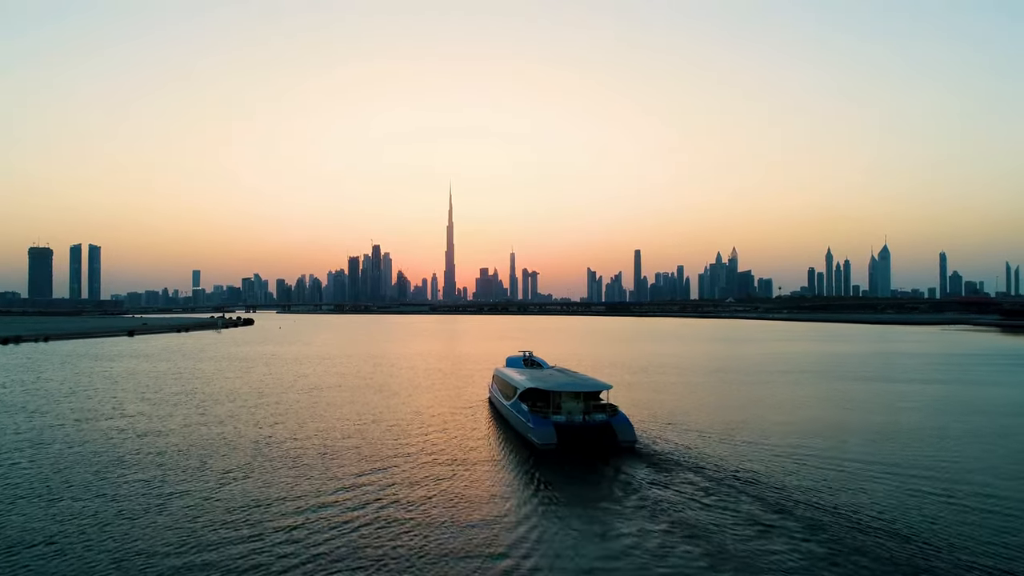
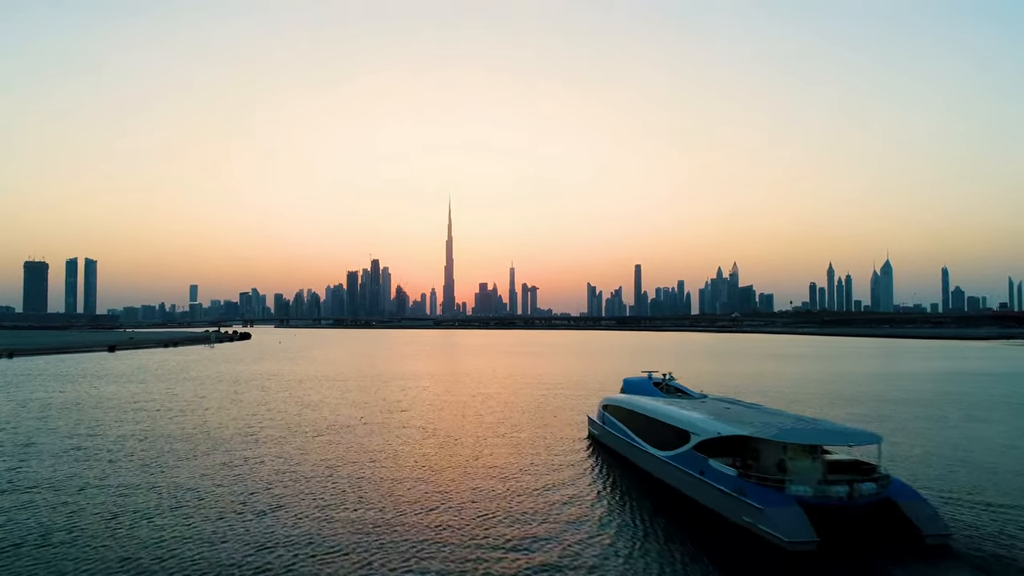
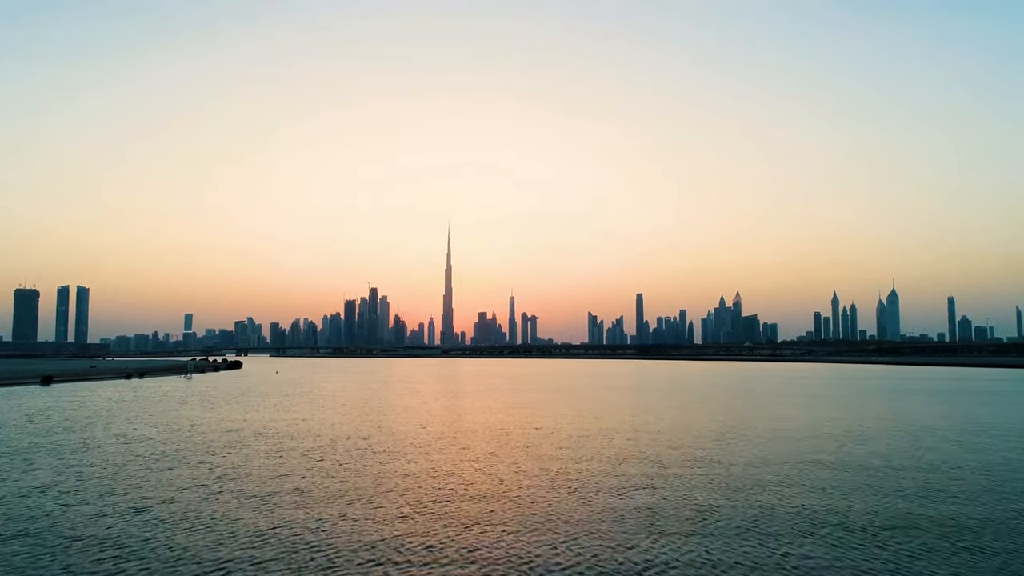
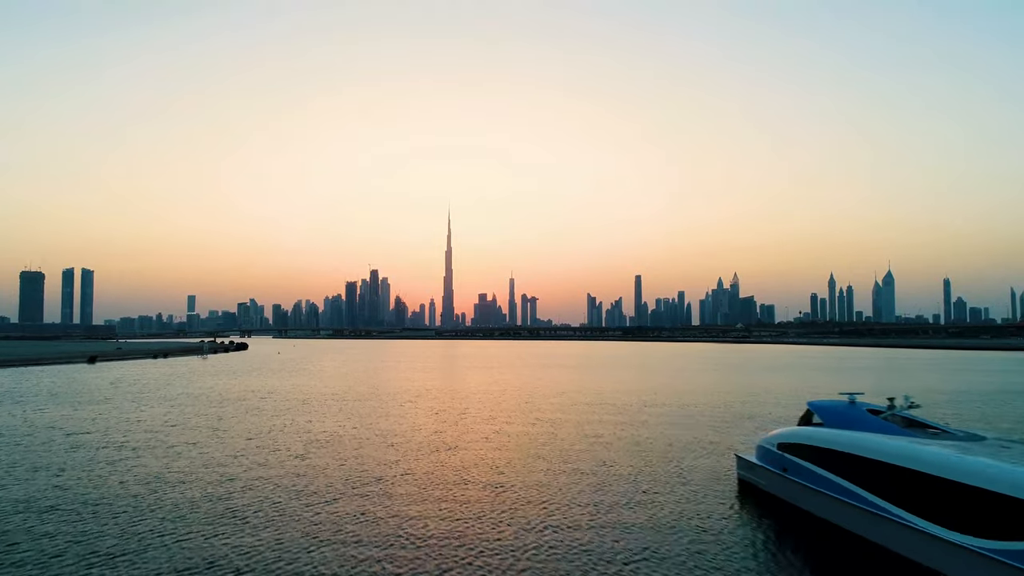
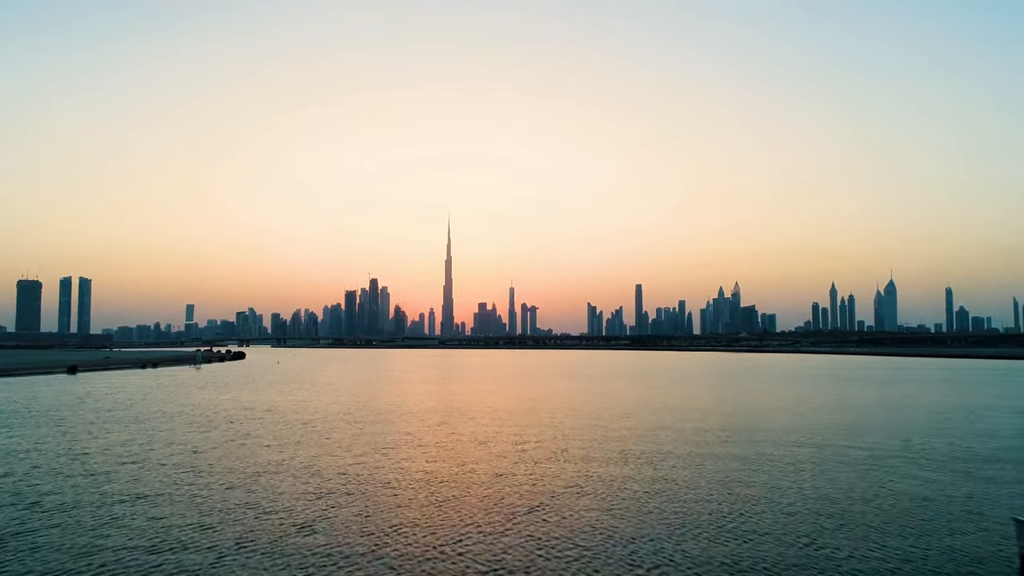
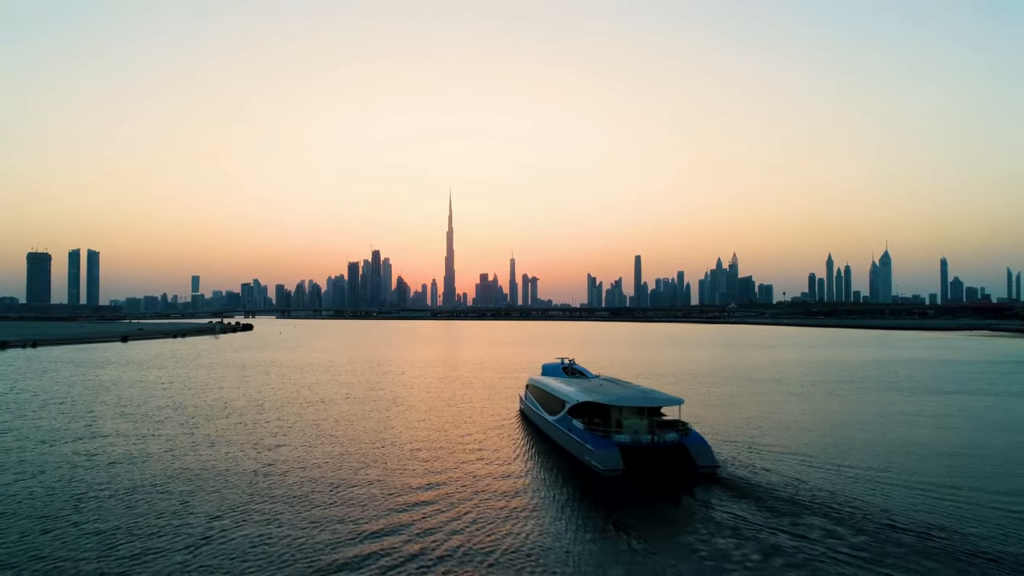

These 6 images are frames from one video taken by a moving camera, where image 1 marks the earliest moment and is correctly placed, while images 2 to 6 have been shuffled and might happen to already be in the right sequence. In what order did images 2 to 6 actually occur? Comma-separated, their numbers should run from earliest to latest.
6, 2, 4, 5, 3
